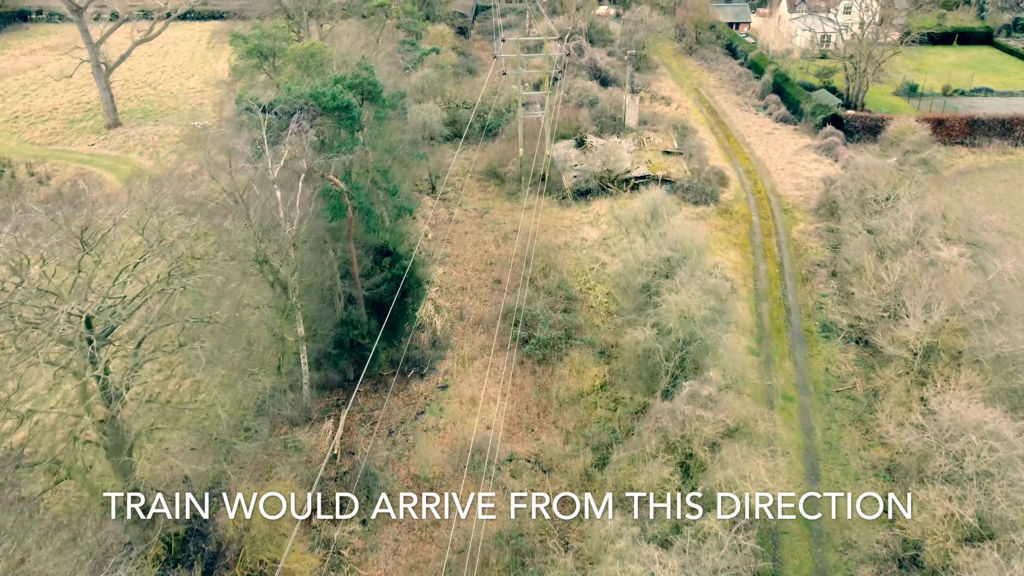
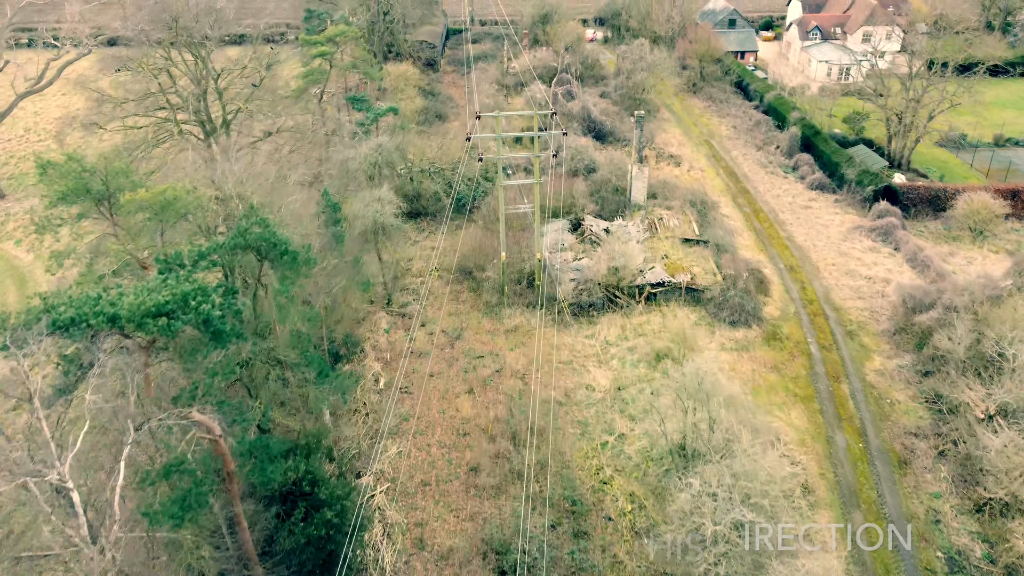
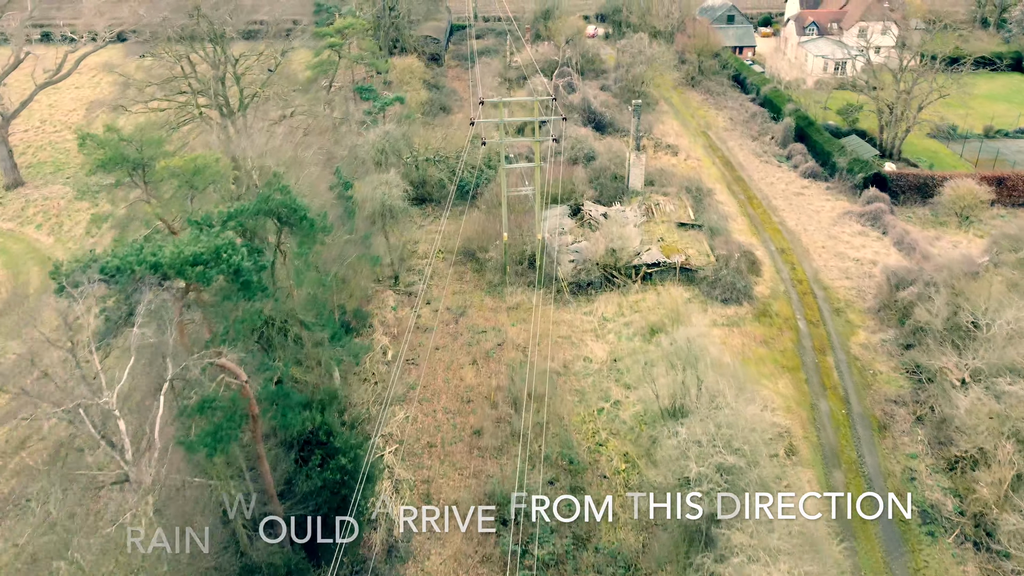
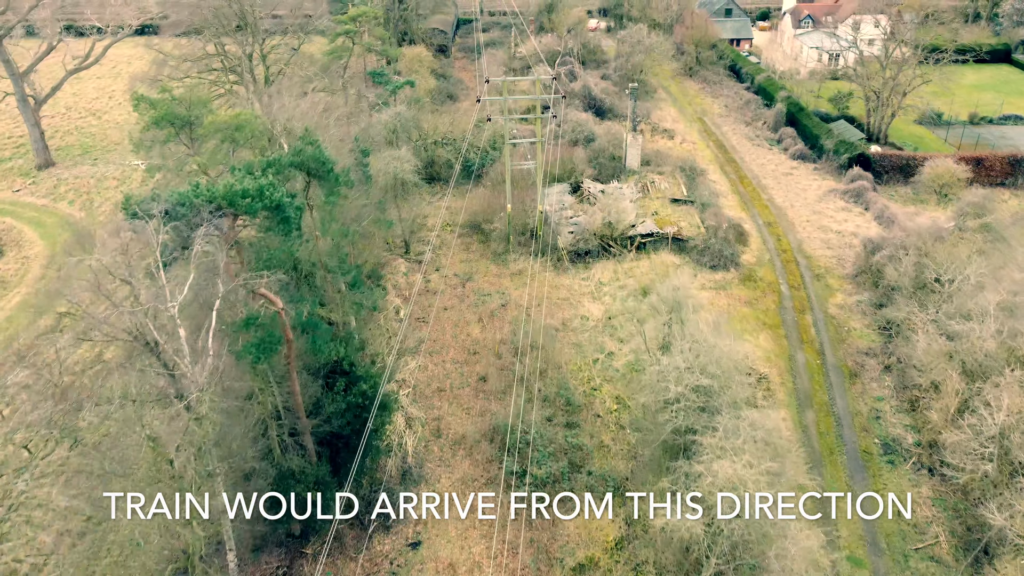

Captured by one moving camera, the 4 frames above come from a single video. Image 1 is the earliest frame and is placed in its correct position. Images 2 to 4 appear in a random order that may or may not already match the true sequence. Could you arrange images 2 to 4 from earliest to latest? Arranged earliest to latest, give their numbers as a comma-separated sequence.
4, 3, 2
